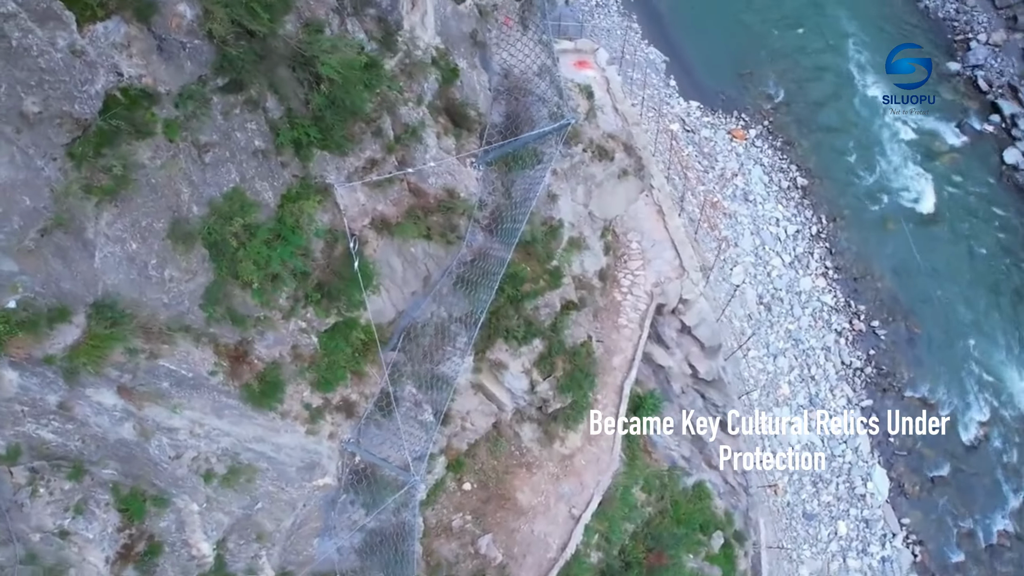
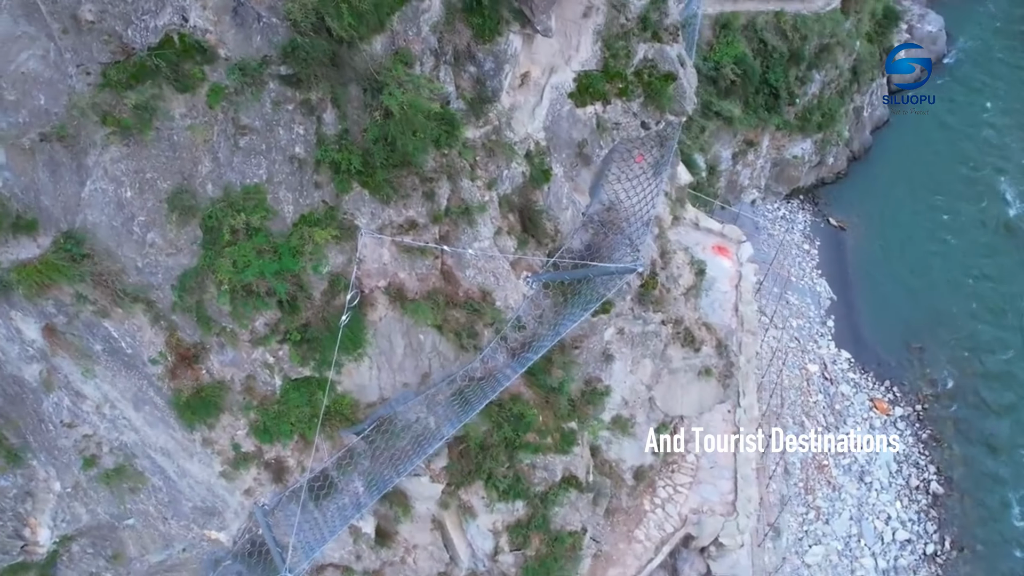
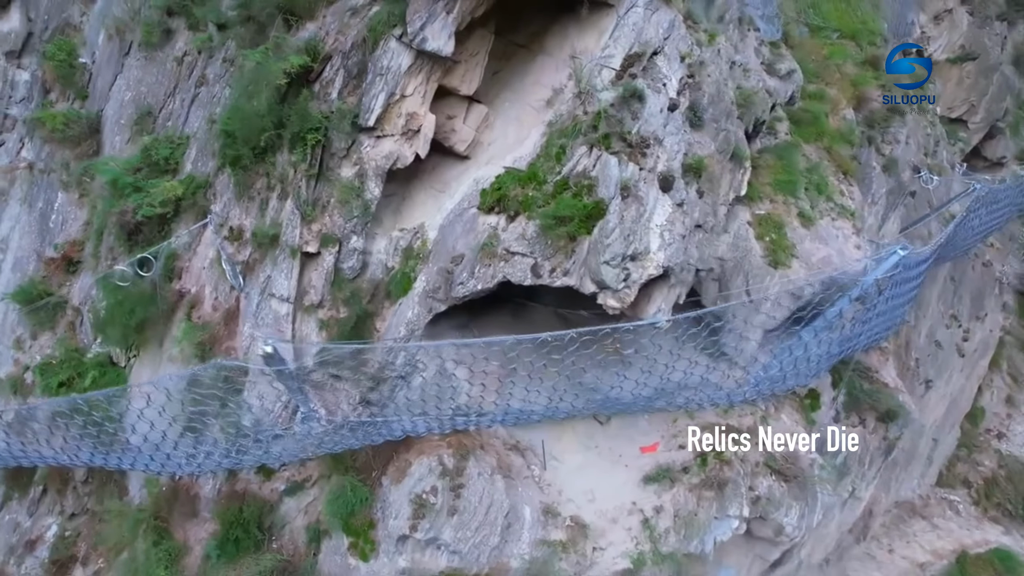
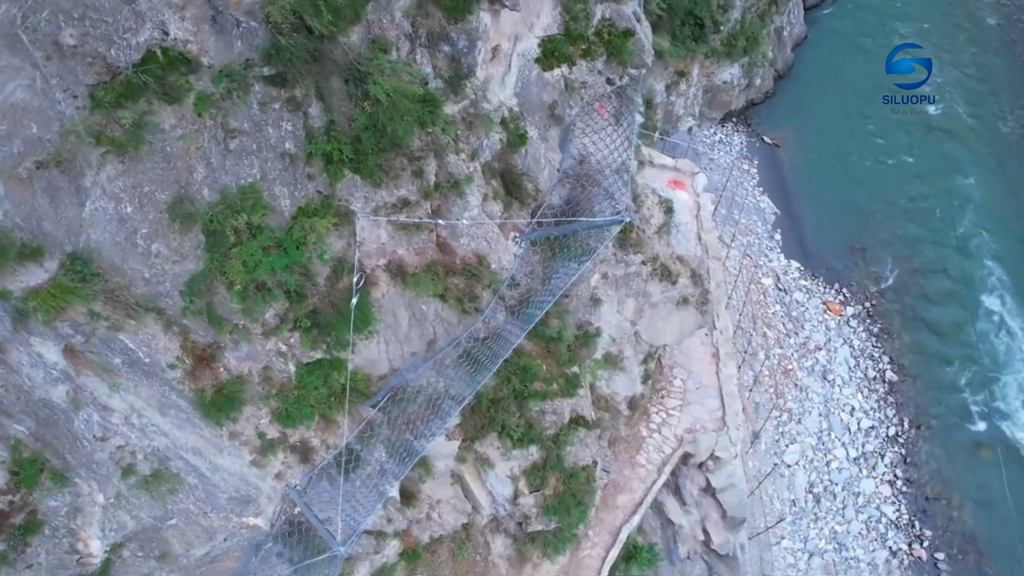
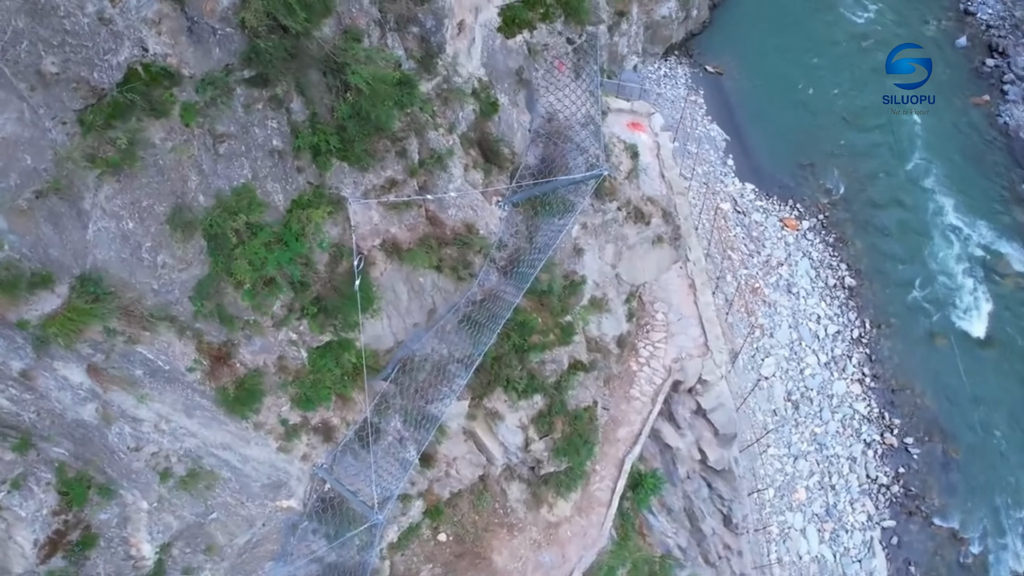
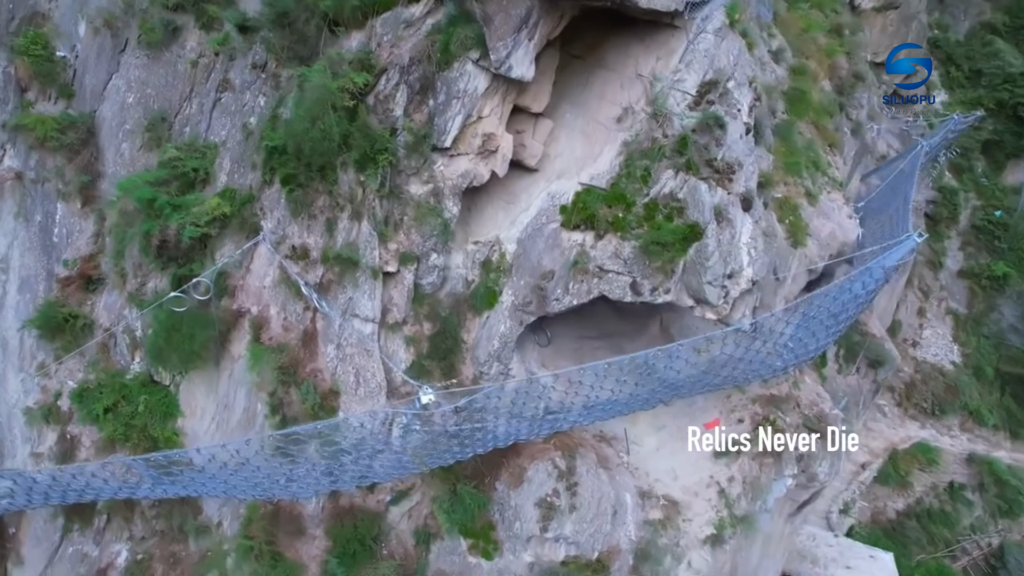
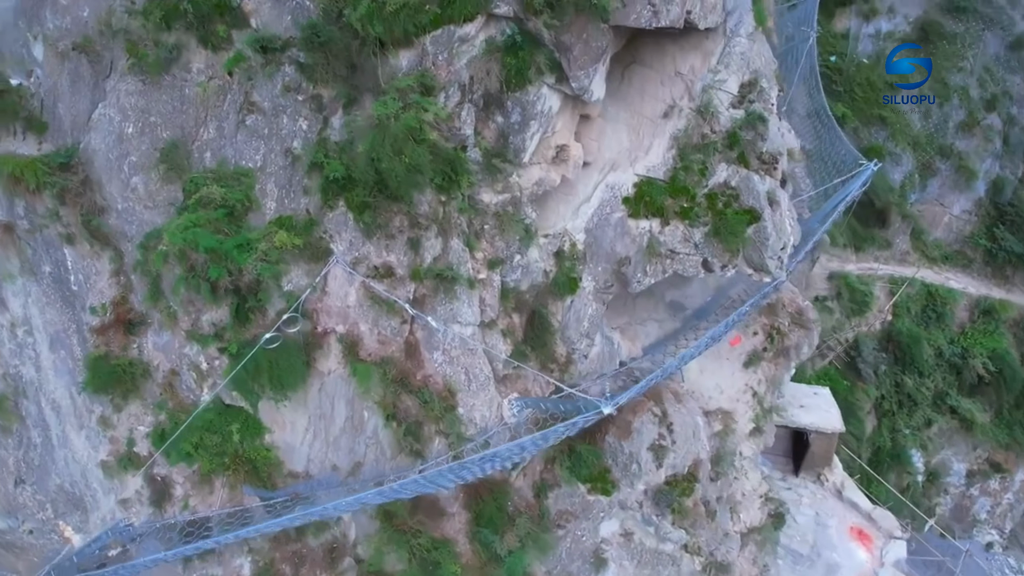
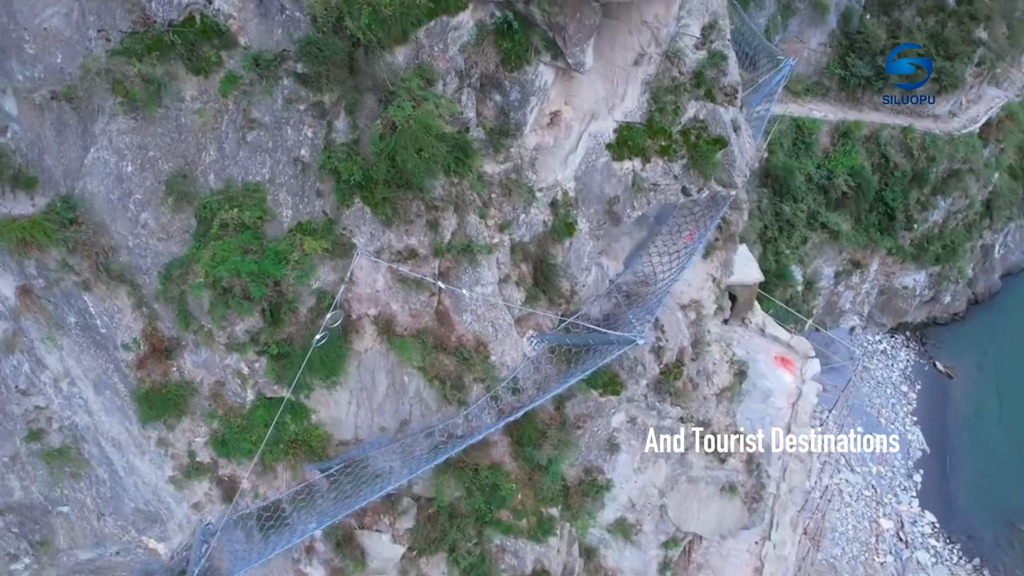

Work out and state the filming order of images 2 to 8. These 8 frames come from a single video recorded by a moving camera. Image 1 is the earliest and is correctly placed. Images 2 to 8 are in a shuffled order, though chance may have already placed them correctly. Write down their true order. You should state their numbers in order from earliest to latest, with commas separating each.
5, 4, 2, 8, 7, 6, 3
